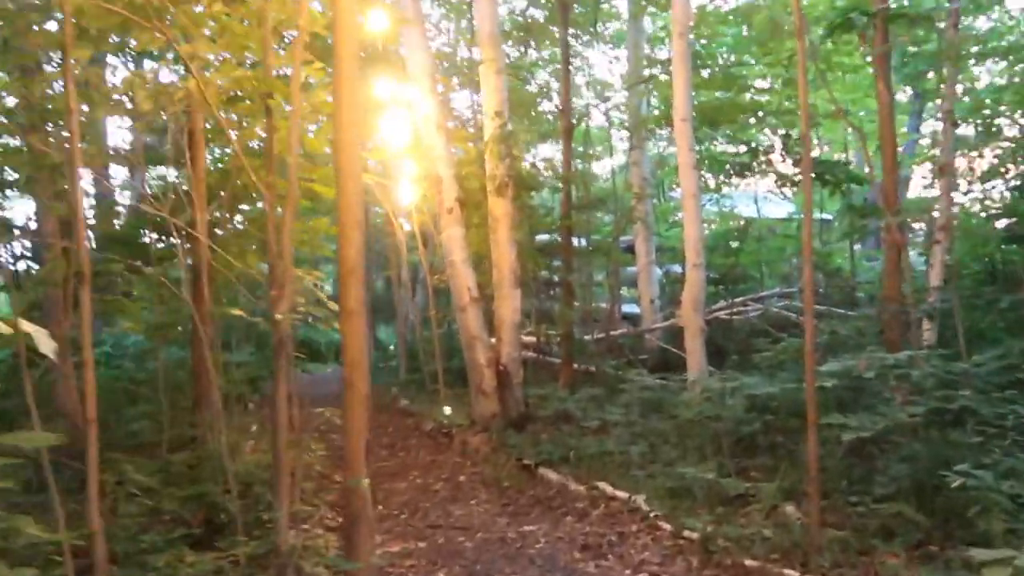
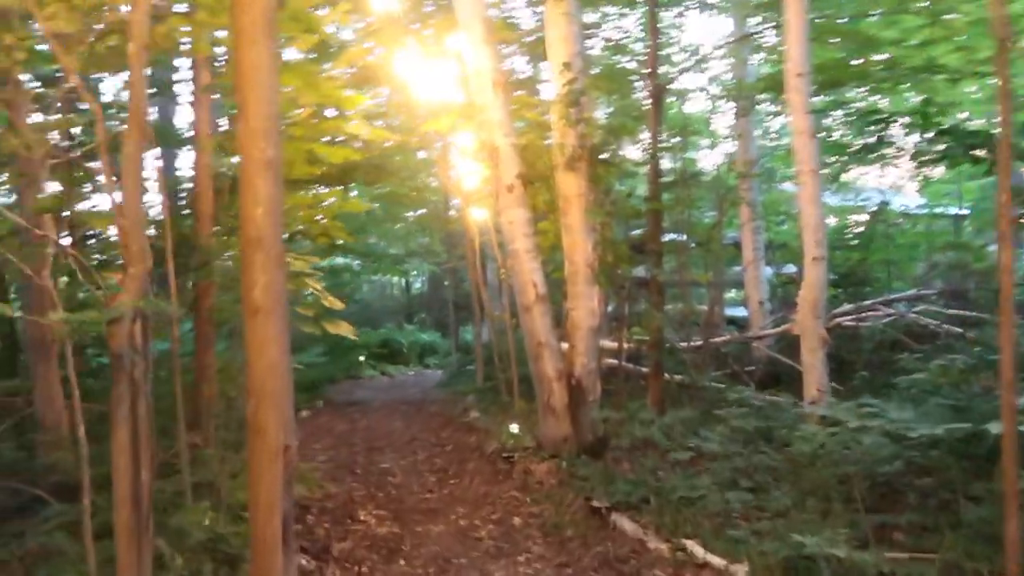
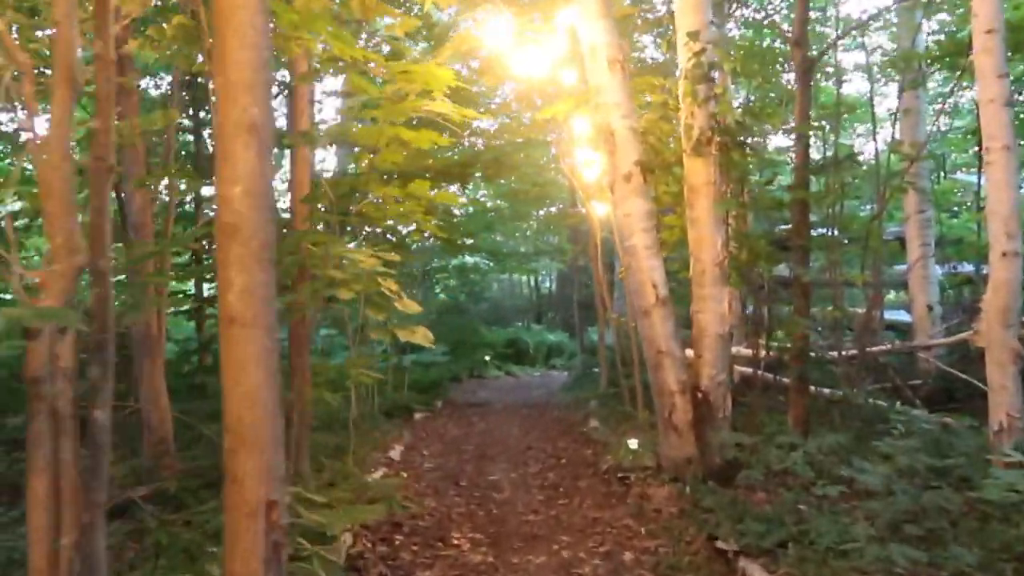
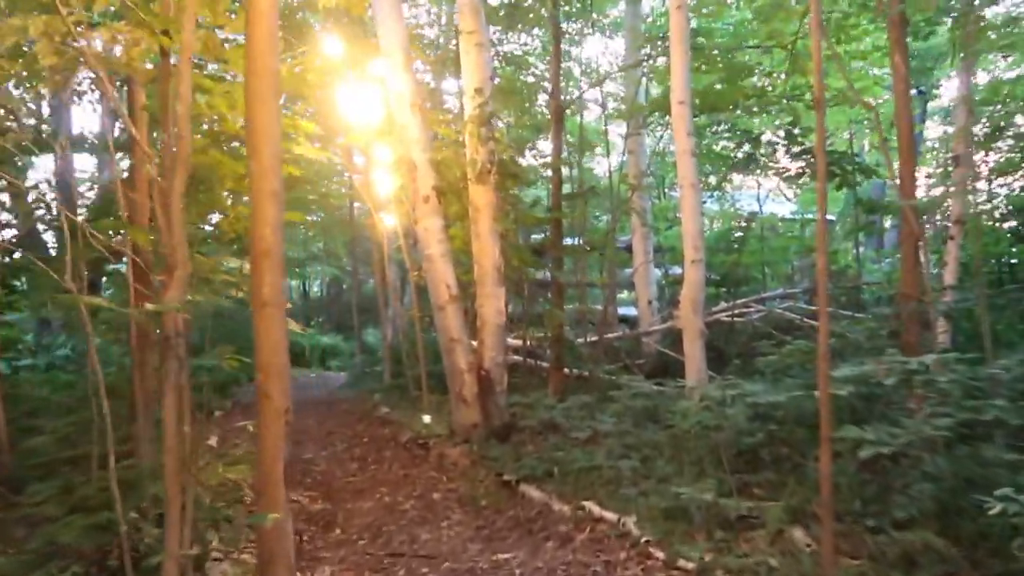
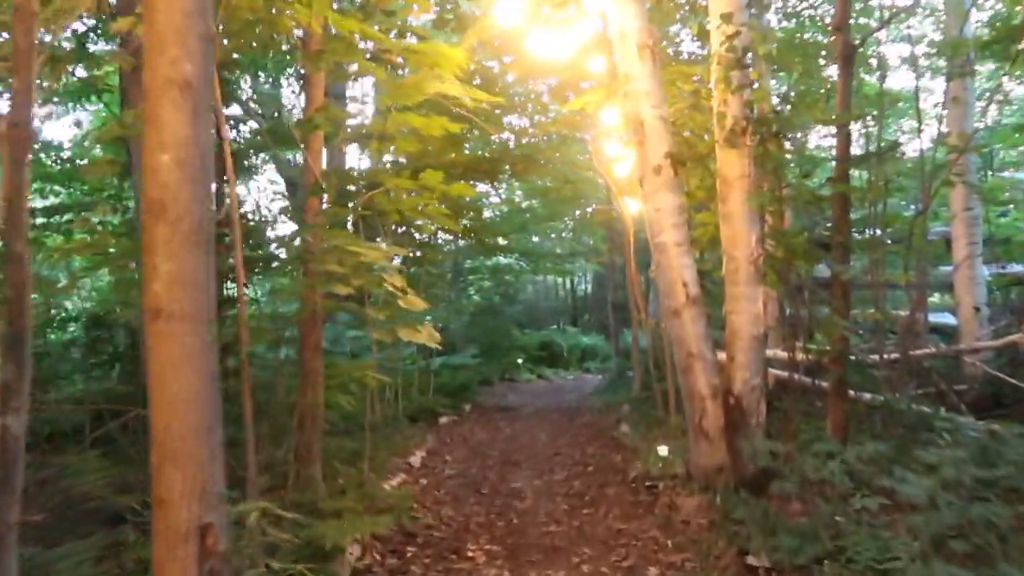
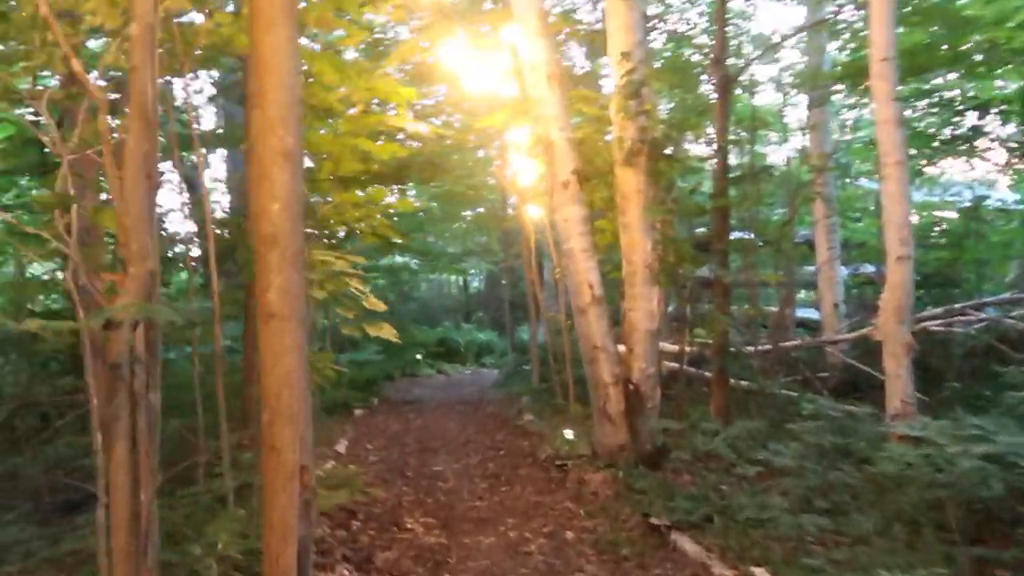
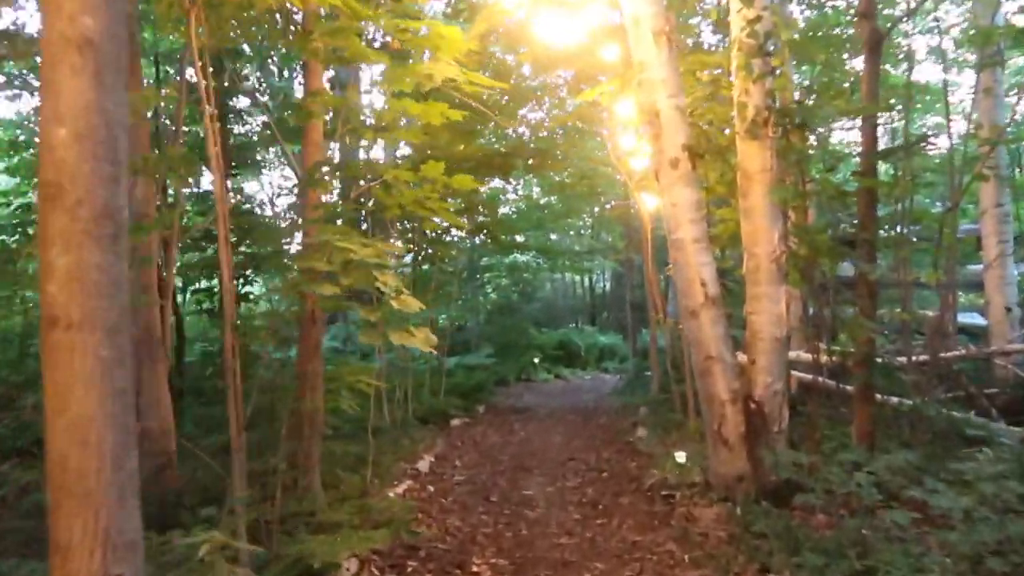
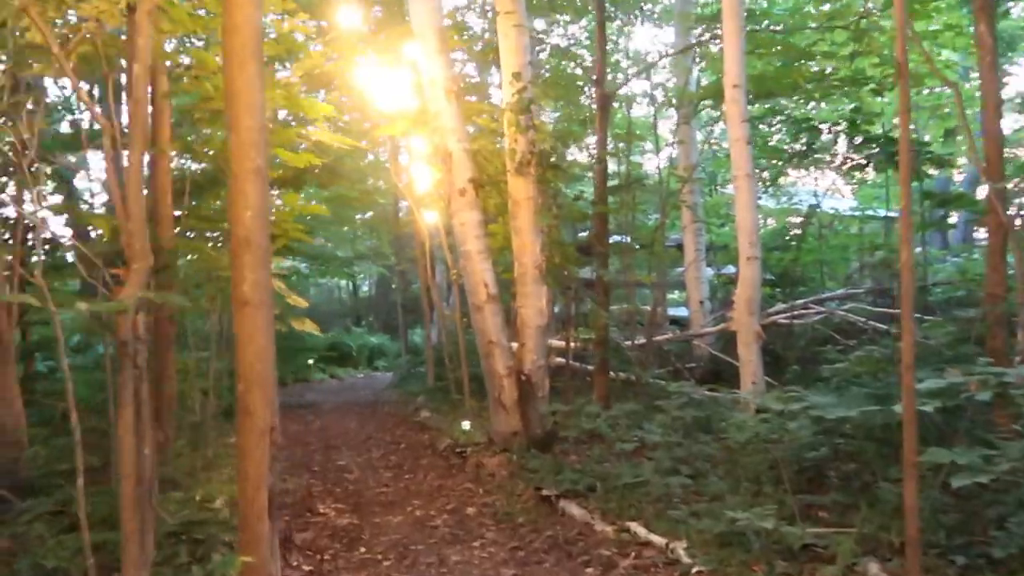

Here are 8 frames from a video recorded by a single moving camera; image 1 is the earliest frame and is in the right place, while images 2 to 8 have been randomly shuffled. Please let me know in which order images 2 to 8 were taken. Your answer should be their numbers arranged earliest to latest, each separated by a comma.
4, 8, 2, 6, 3, 5, 7
